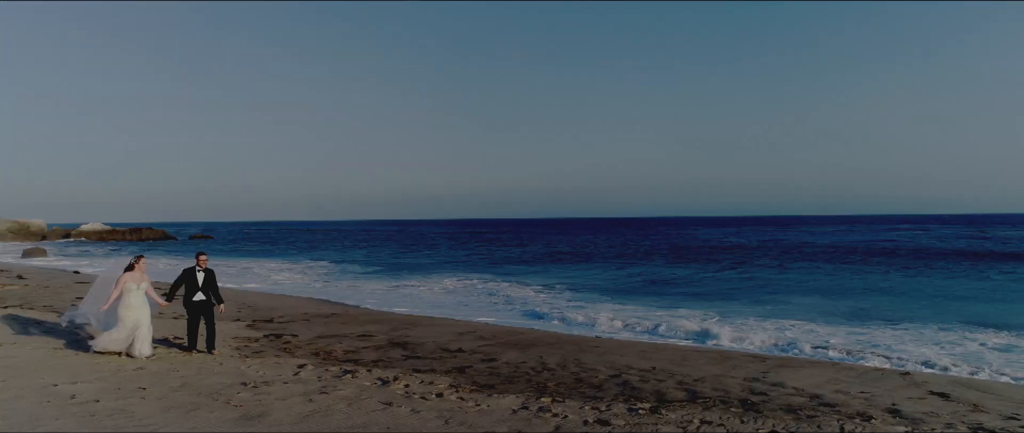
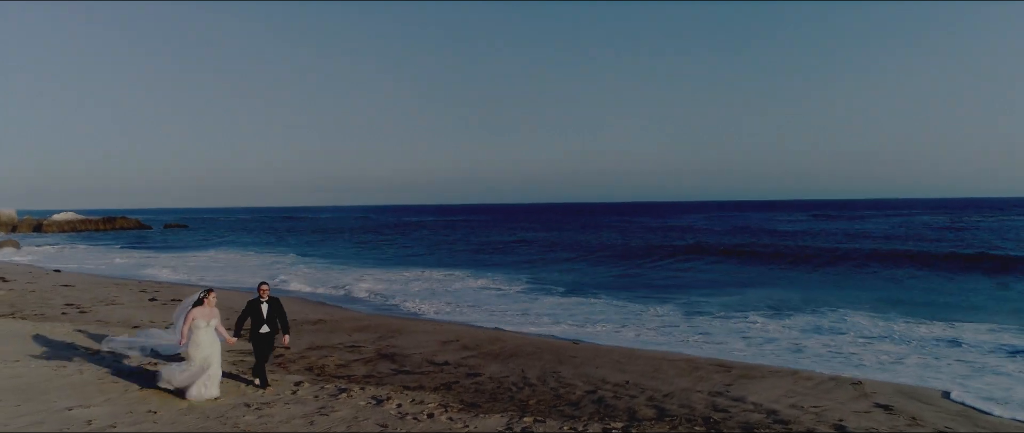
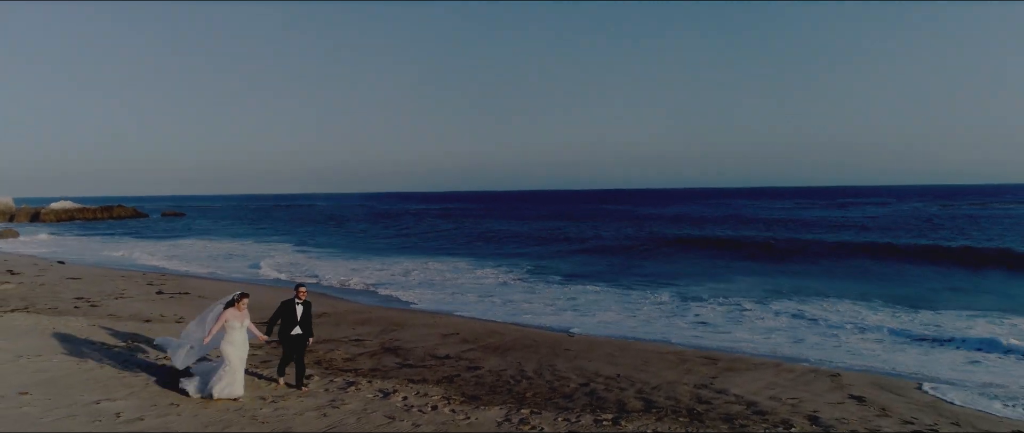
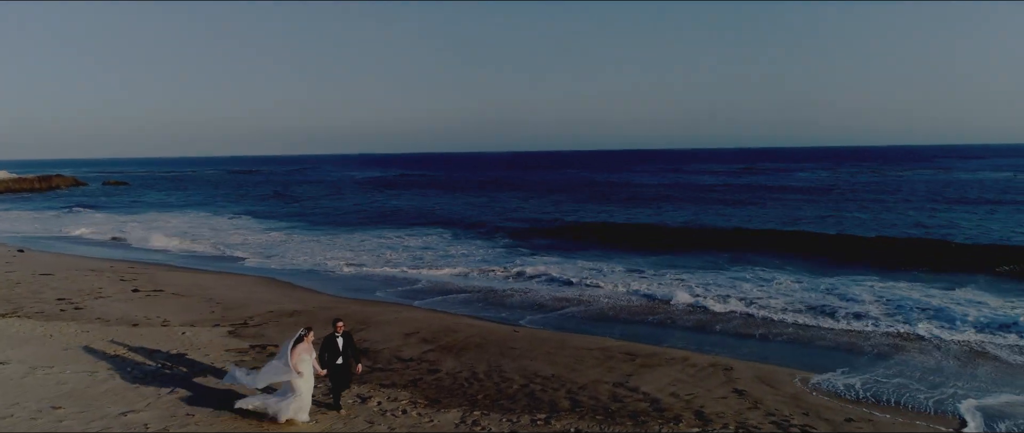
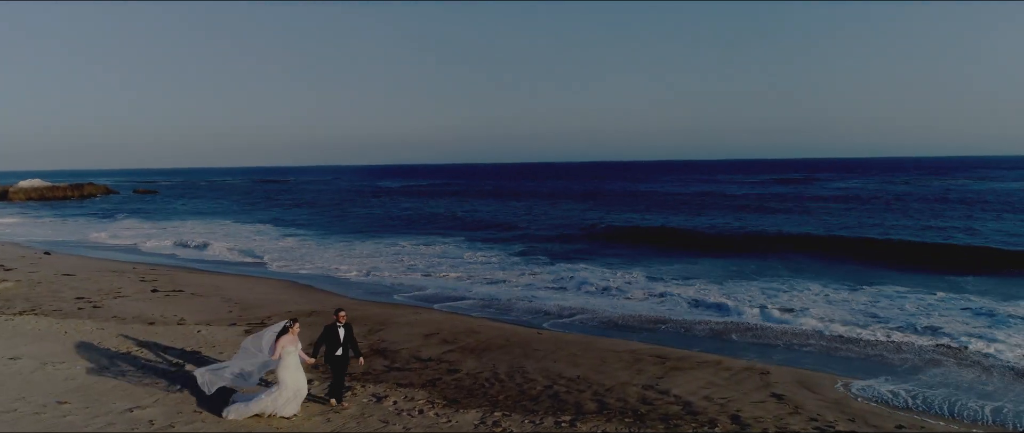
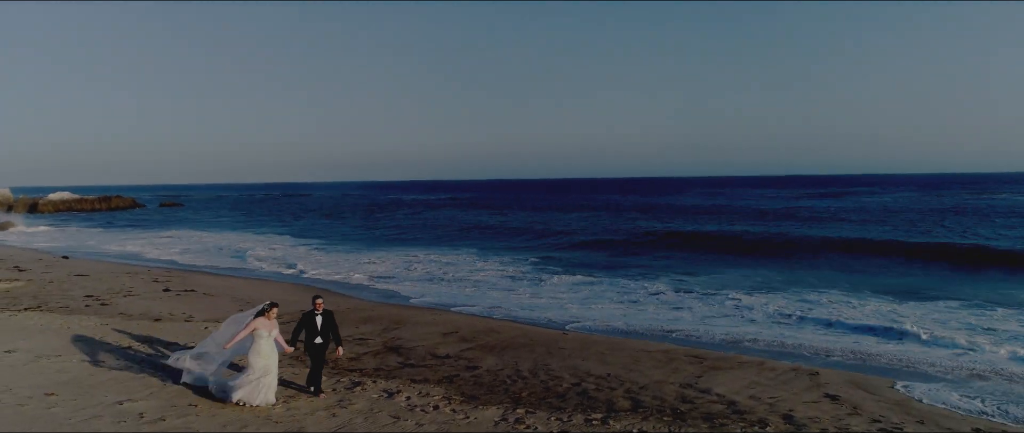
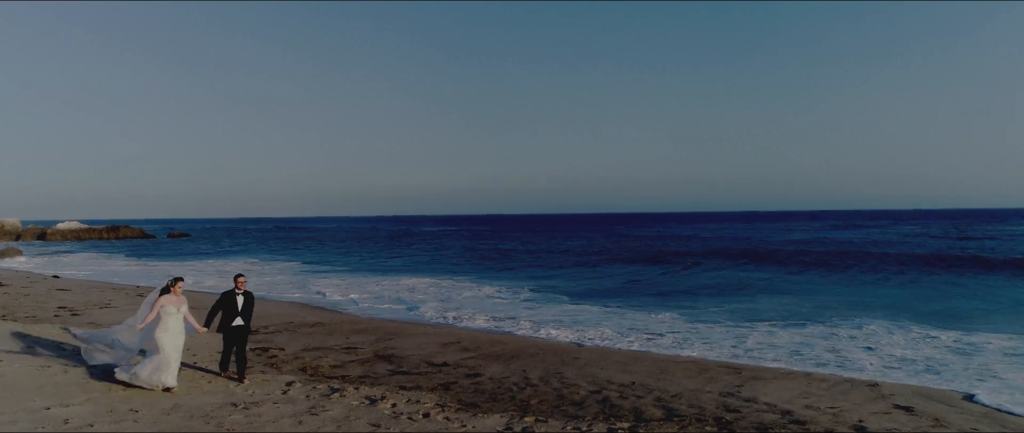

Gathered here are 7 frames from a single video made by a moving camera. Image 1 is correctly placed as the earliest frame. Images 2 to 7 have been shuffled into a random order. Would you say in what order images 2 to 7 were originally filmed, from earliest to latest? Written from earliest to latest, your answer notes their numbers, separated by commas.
7, 2, 3, 6, 5, 4
